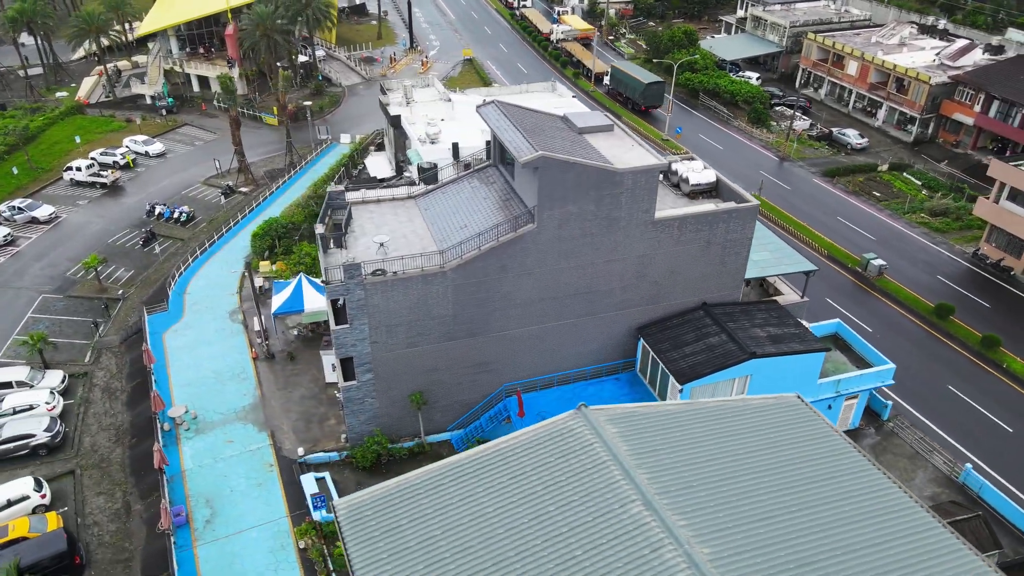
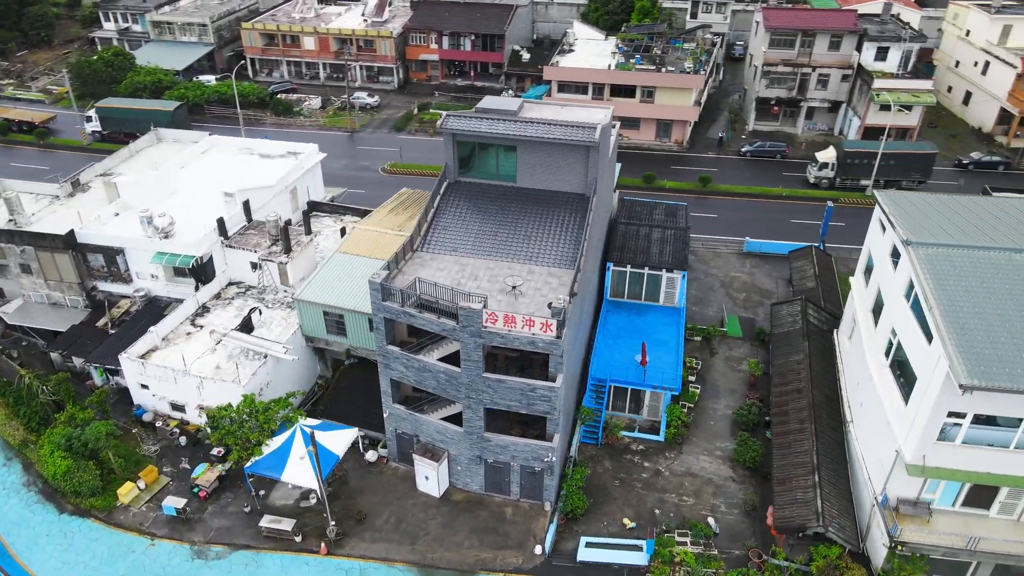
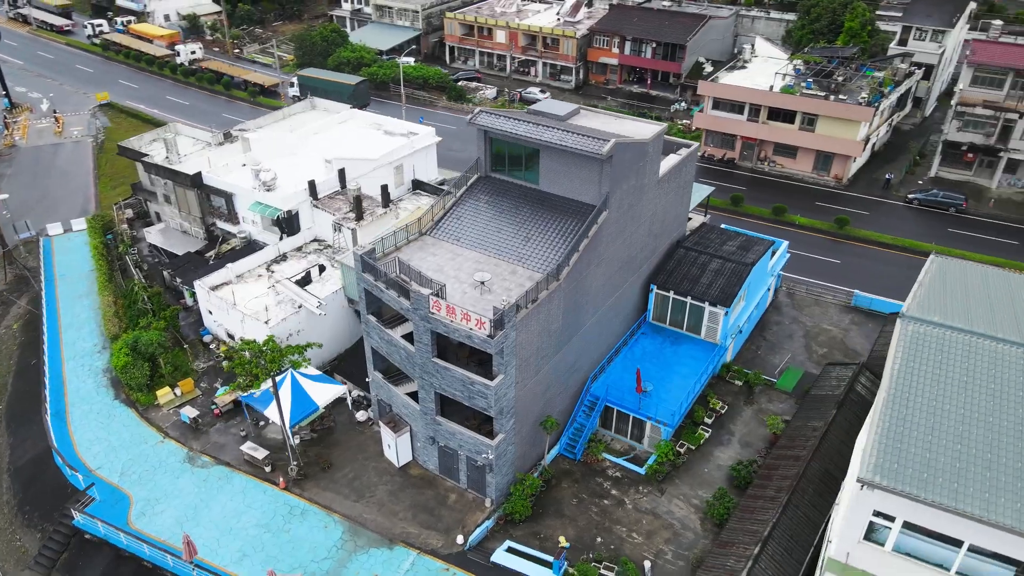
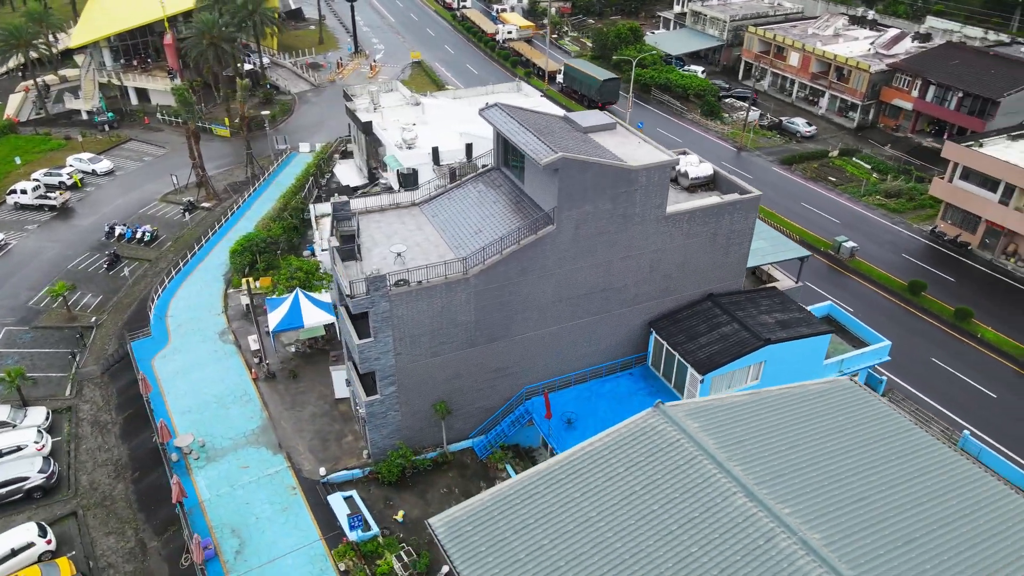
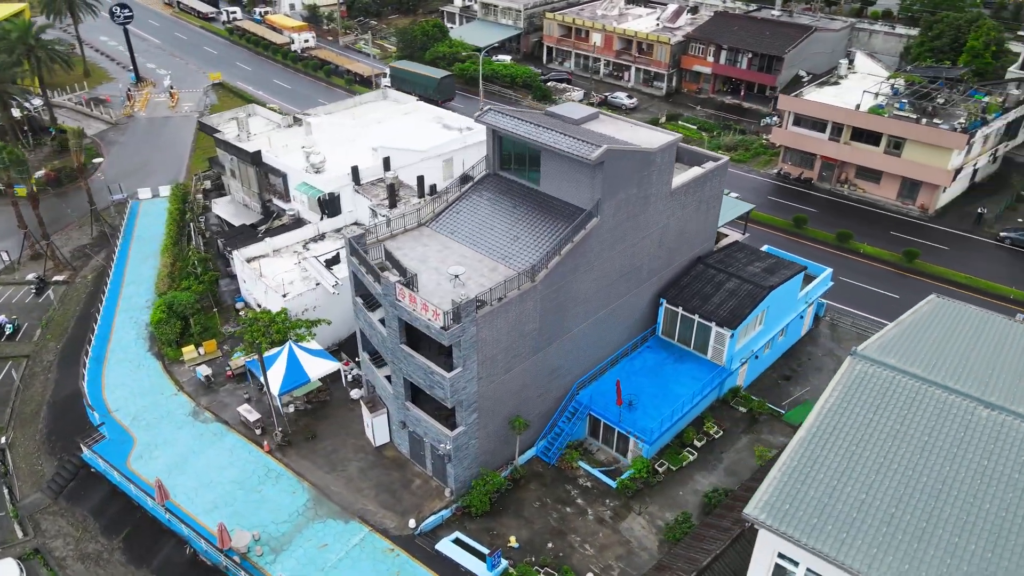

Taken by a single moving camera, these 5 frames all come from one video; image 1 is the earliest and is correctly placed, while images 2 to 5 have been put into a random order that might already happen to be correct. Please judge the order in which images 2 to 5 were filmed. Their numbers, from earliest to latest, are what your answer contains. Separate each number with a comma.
4, 5, 3, 2
